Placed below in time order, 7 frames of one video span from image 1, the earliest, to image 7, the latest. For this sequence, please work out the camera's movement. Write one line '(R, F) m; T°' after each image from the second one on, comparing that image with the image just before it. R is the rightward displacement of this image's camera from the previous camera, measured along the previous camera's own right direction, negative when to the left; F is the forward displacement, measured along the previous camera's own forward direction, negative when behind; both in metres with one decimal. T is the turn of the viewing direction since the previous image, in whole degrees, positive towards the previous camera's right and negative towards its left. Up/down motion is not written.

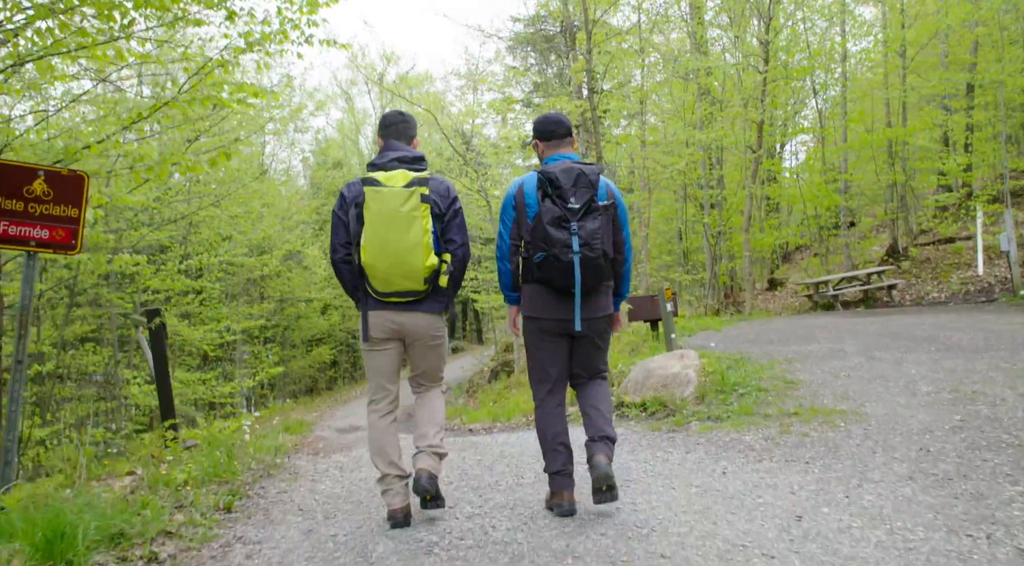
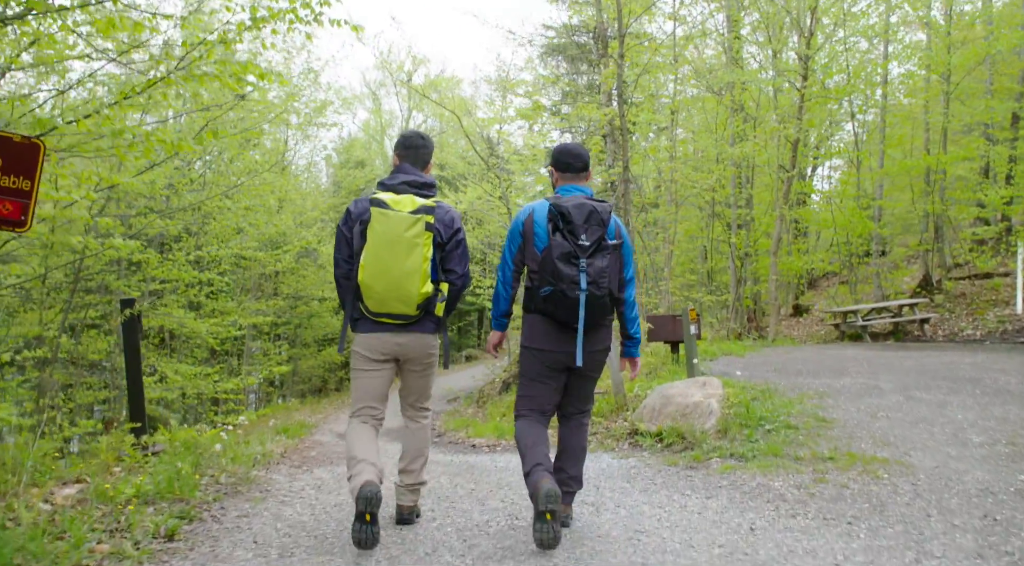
(+0.1, +0.4) m; -2°
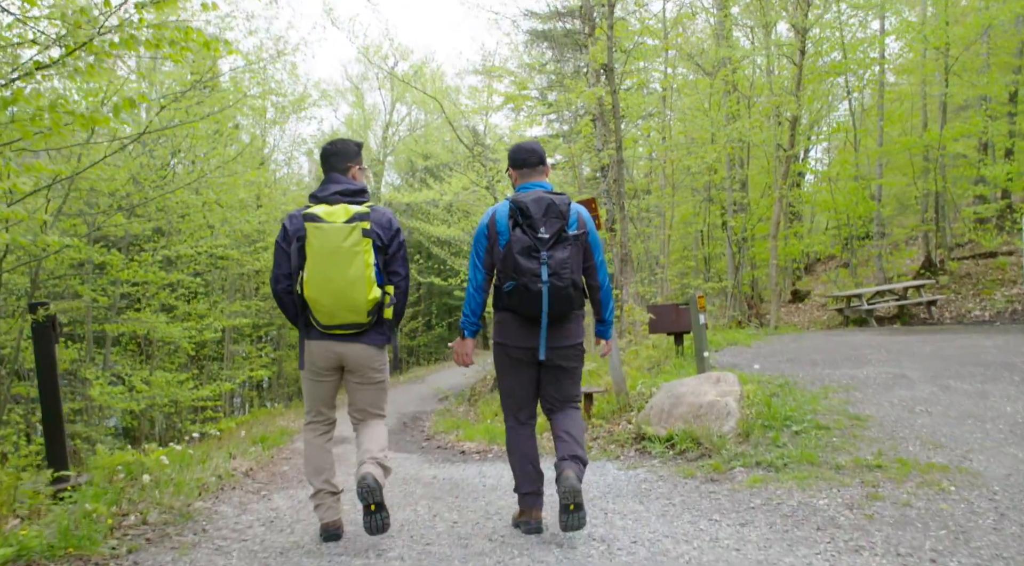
(0.0, +0.7) m; +1°
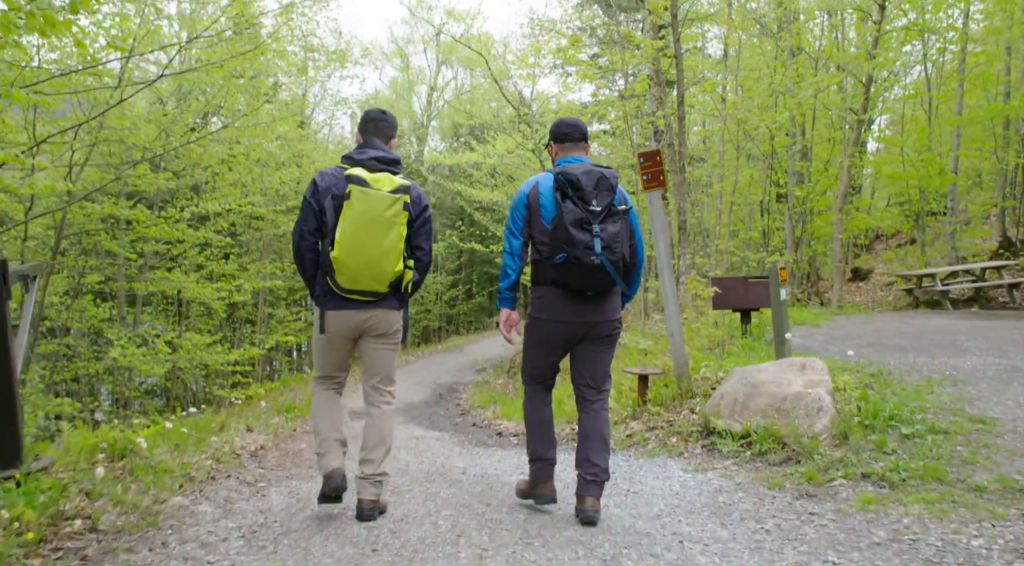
(0.0, +0.8) m; -3°
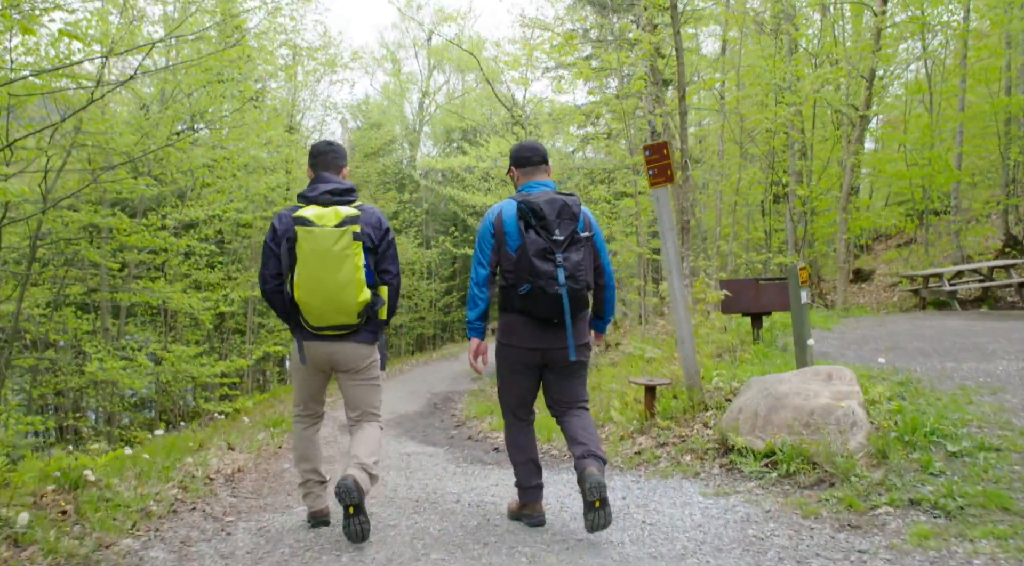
(0.0, +0.4) m; 0°
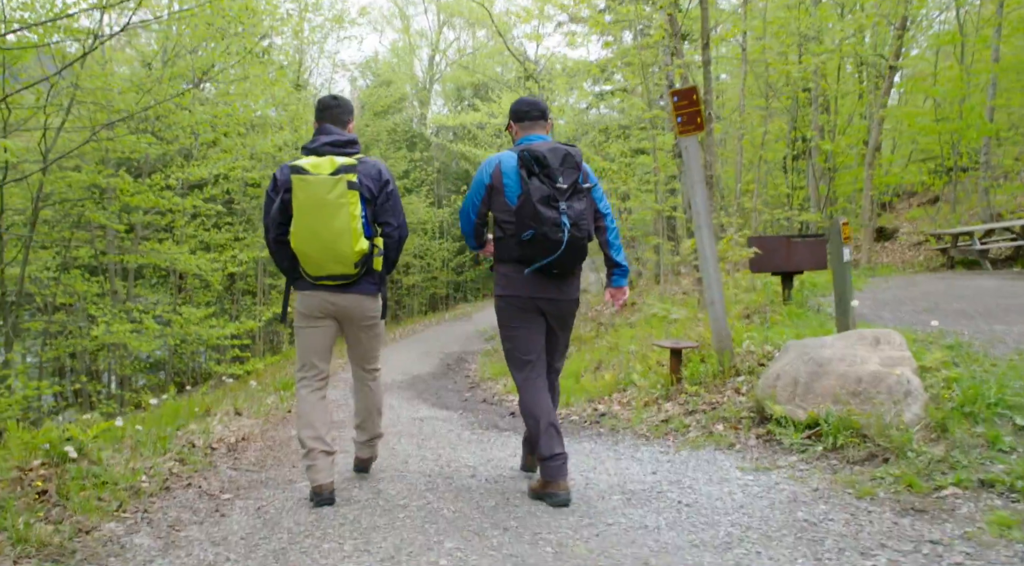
(0.0, +0.3) m; -1°
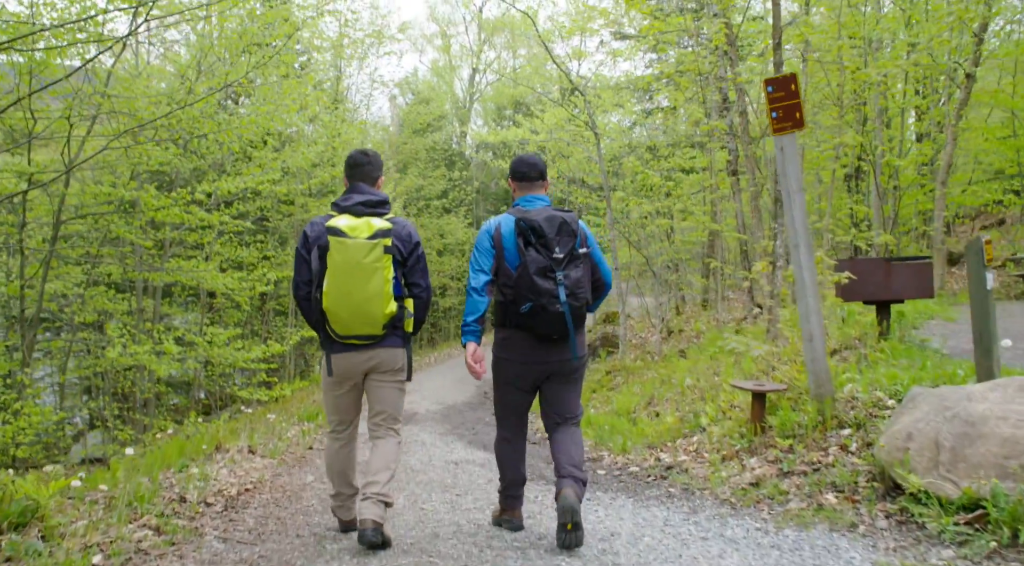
(-0.1, +0.7) m; -3°
